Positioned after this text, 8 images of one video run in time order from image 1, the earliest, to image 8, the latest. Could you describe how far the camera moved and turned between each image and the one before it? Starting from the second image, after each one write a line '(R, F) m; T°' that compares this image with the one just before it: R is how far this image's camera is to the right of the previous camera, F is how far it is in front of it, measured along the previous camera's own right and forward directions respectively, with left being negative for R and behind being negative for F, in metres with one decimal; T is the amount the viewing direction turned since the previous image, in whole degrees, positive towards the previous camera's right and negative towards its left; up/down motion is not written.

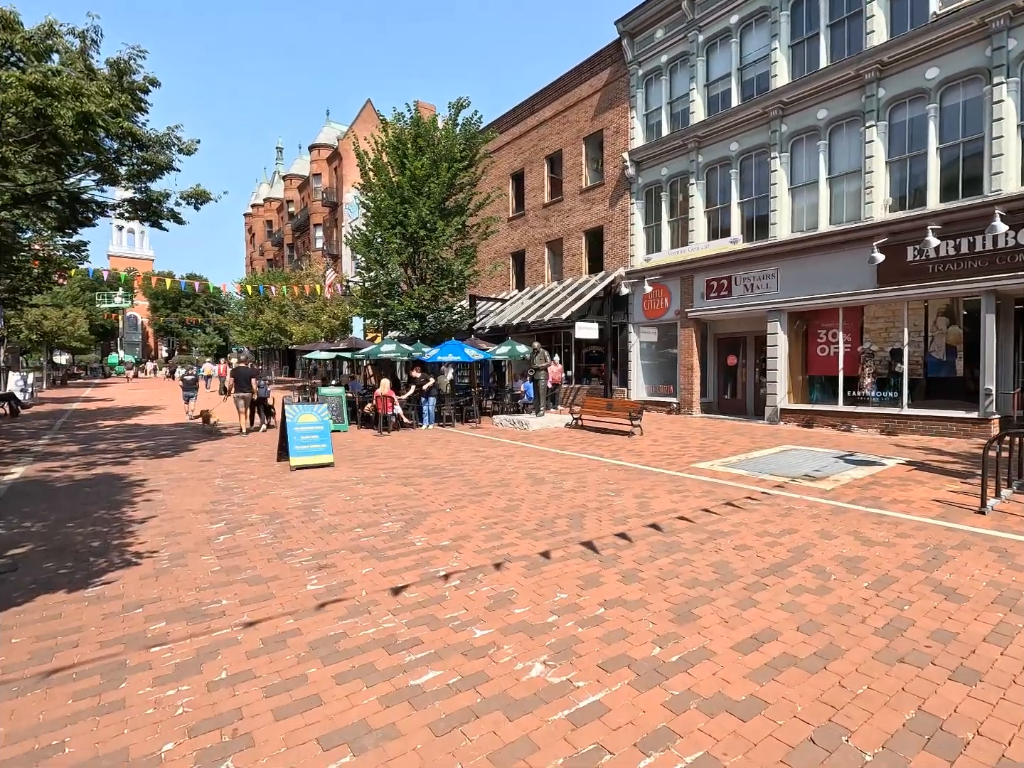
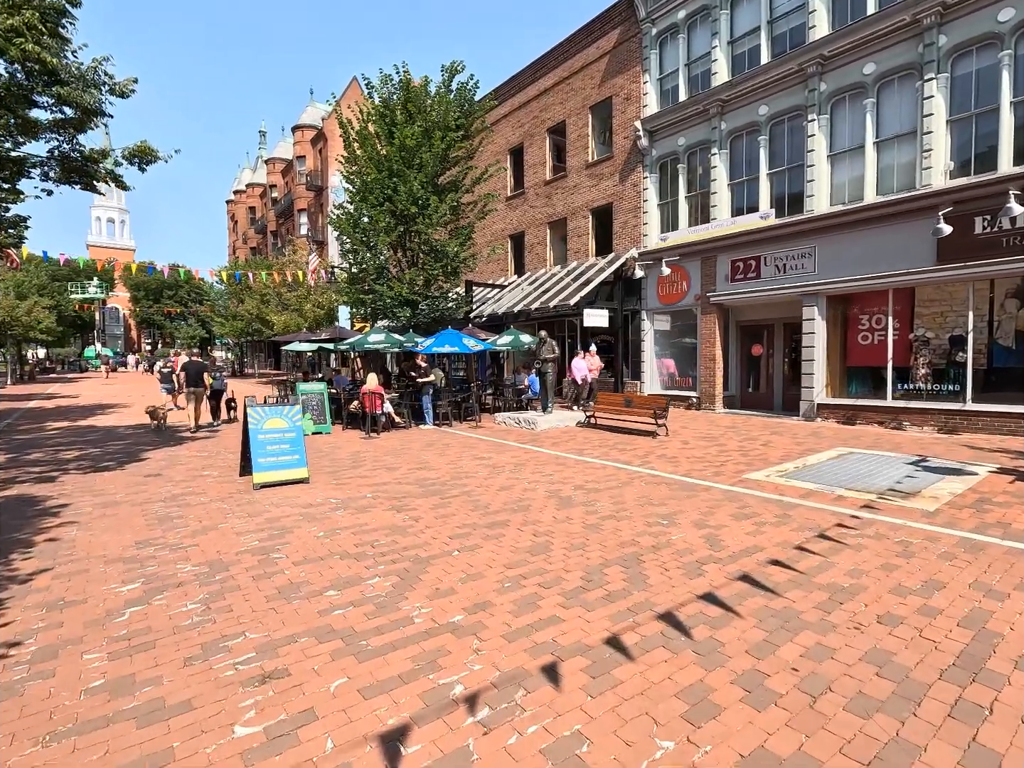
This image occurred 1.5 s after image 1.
(-0.3, +1.7) m; +1°
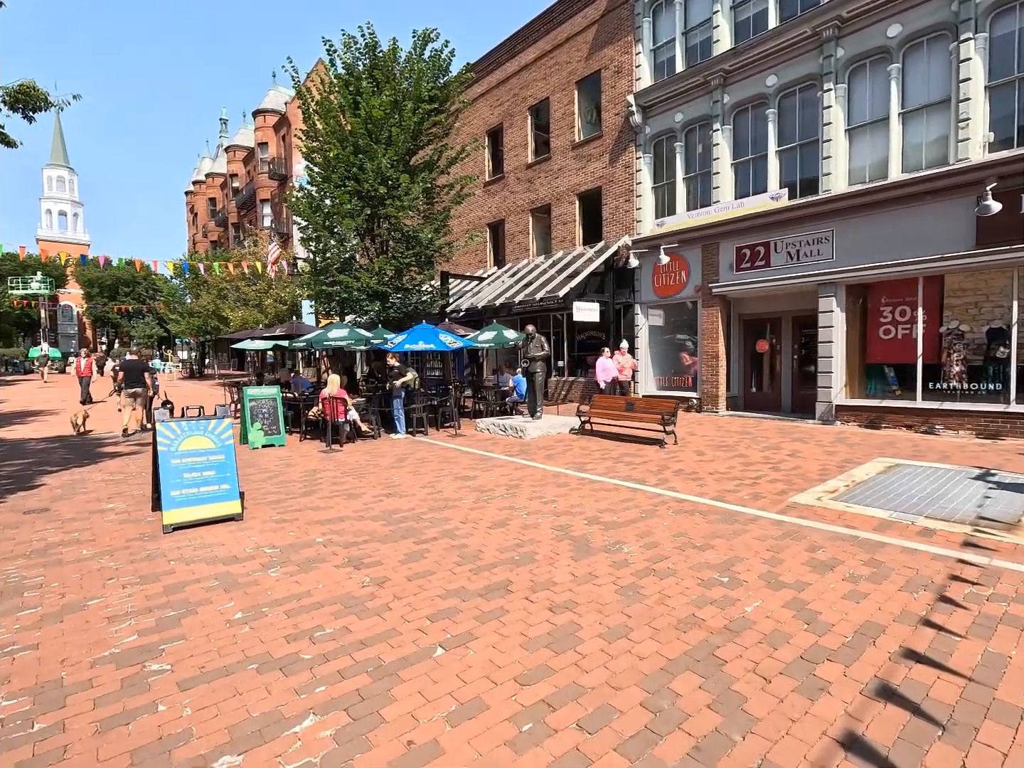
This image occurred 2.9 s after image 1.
(-0.2, +1.7) m; +3°
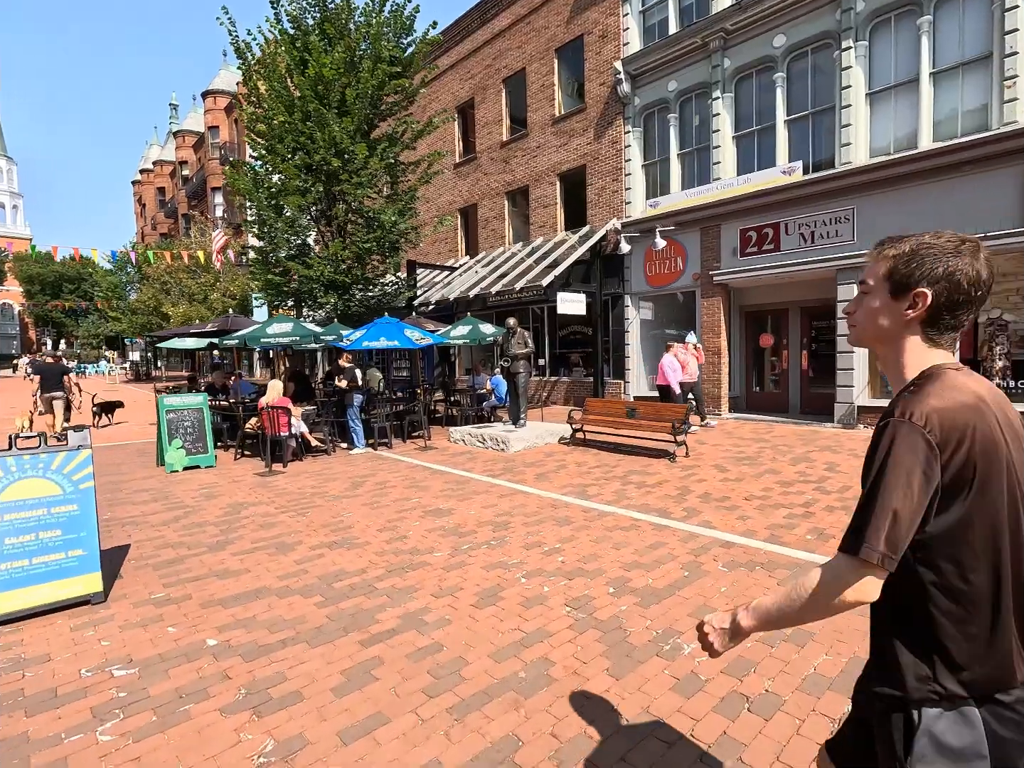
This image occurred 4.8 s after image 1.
(-0.2, +1.8) m; +3°
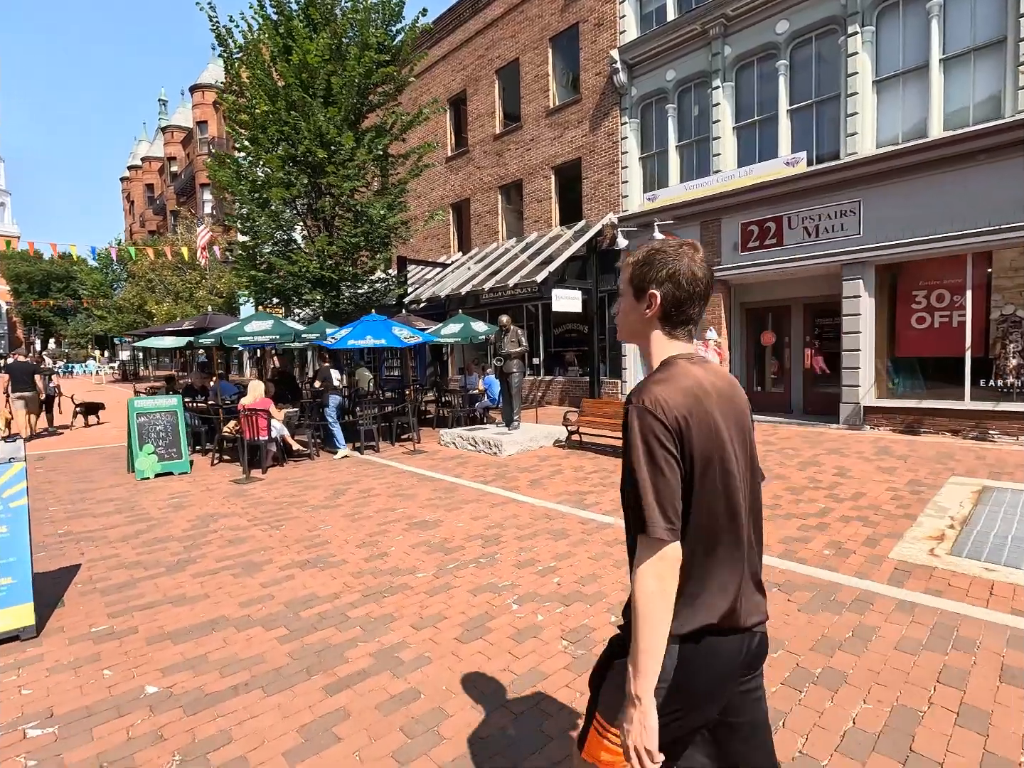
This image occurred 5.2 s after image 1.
(0.0, +0.5) m; +1°
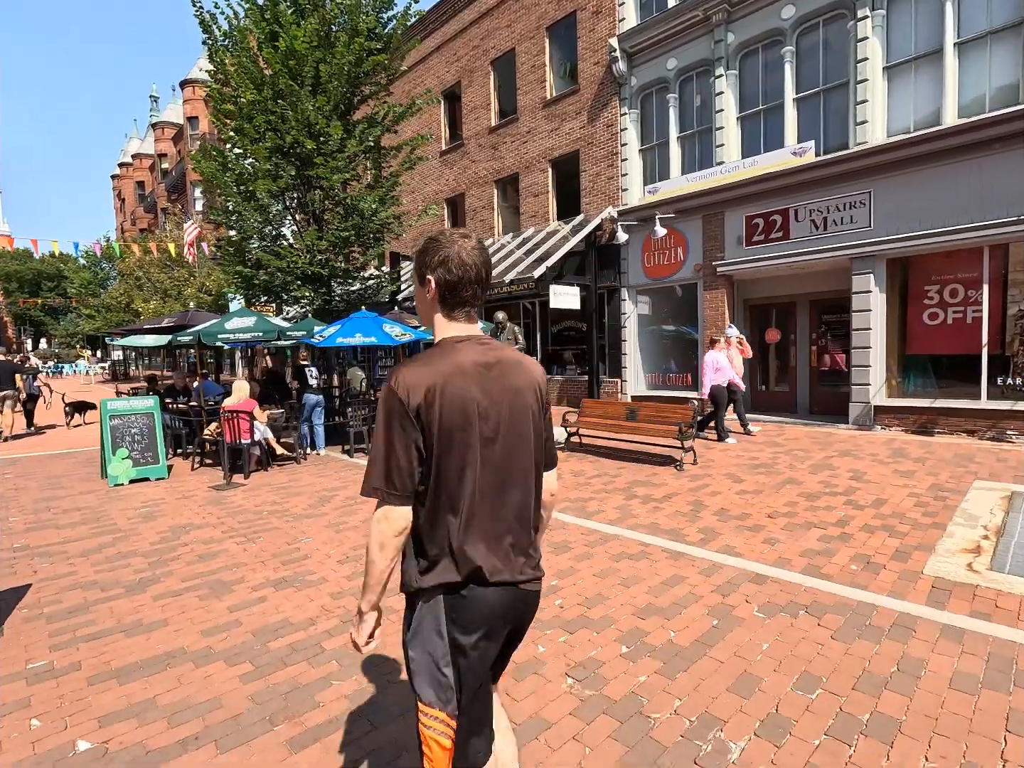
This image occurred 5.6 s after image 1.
(0.0, +0.4) m; 0°
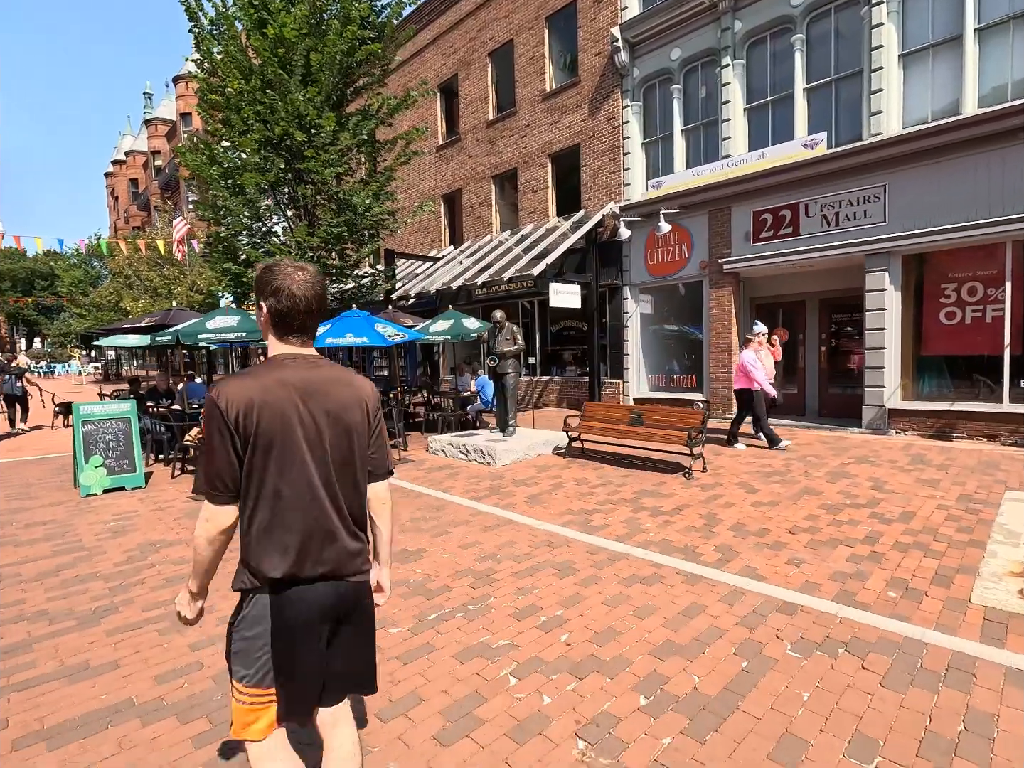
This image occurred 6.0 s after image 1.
(0.0, +0.4) m; 0°
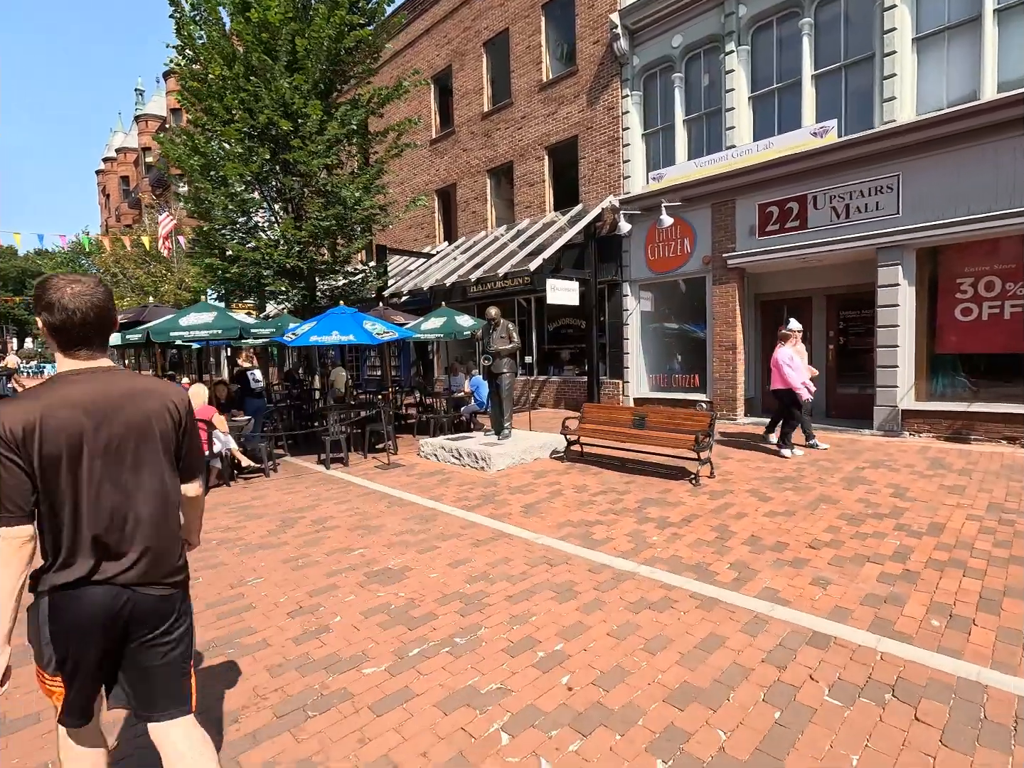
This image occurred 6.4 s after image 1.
(0.0, +0.5) m; 0°
